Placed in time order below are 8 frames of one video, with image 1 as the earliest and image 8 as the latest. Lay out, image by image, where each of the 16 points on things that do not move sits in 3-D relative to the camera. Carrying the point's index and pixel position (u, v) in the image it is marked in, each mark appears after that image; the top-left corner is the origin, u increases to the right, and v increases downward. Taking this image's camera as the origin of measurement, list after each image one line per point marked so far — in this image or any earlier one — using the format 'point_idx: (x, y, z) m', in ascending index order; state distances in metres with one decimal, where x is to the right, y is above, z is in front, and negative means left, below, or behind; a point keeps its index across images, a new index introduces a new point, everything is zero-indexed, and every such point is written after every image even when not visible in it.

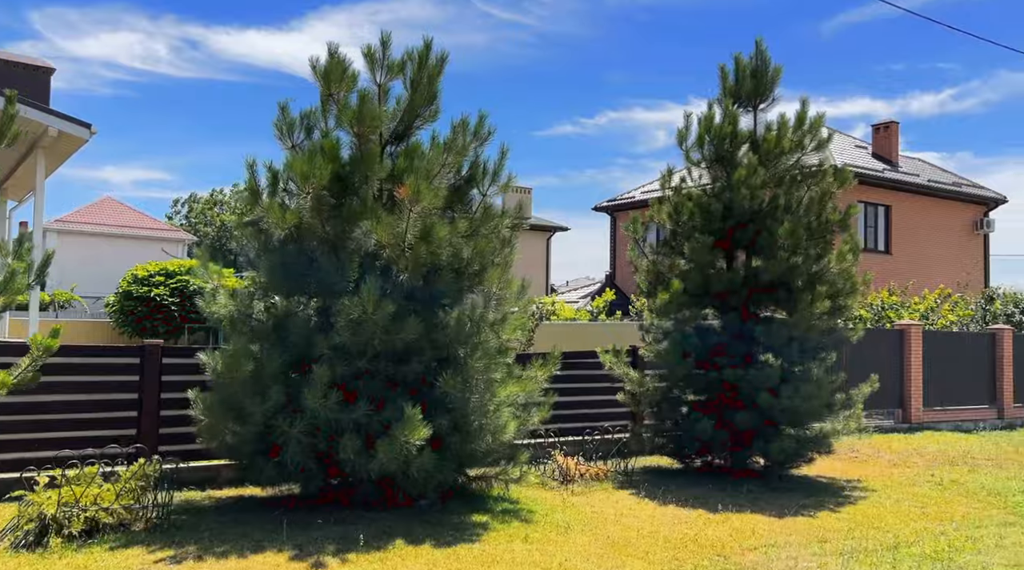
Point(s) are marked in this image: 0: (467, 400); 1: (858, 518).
0: (-0.4, -0.8, +6.7) m
1: (+2.8, -1.9, +7.8) m
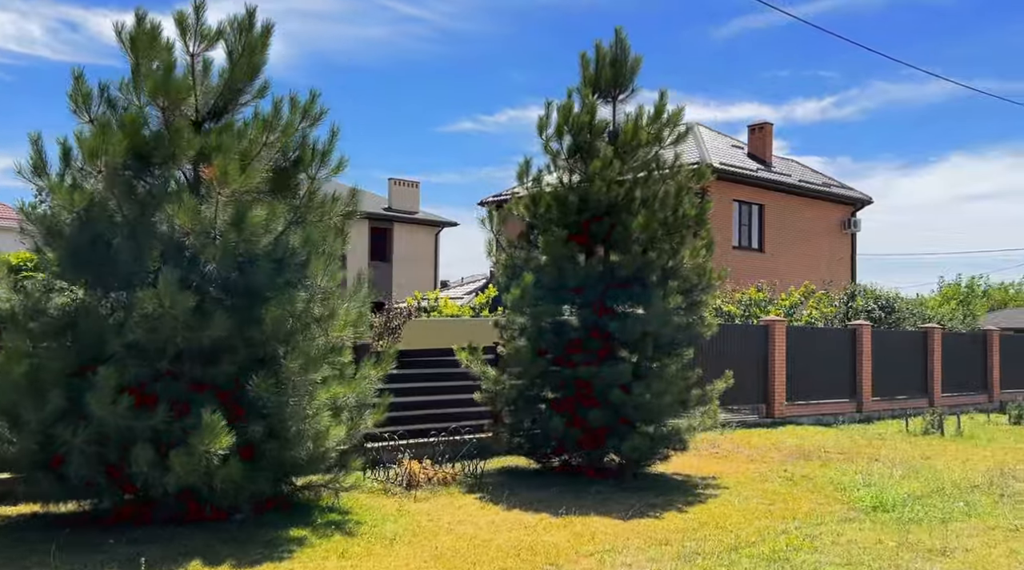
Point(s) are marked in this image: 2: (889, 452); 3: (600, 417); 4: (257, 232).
0: (-1.5, -0.8, +6.3) m
1: (+1.5, -1.8, +7.7) m
2: (+5.1, -2.3, +13.1) m
3: (+0.8, -1.2, +9.0) m
4: (-1.6, +0.3, +6.2) m
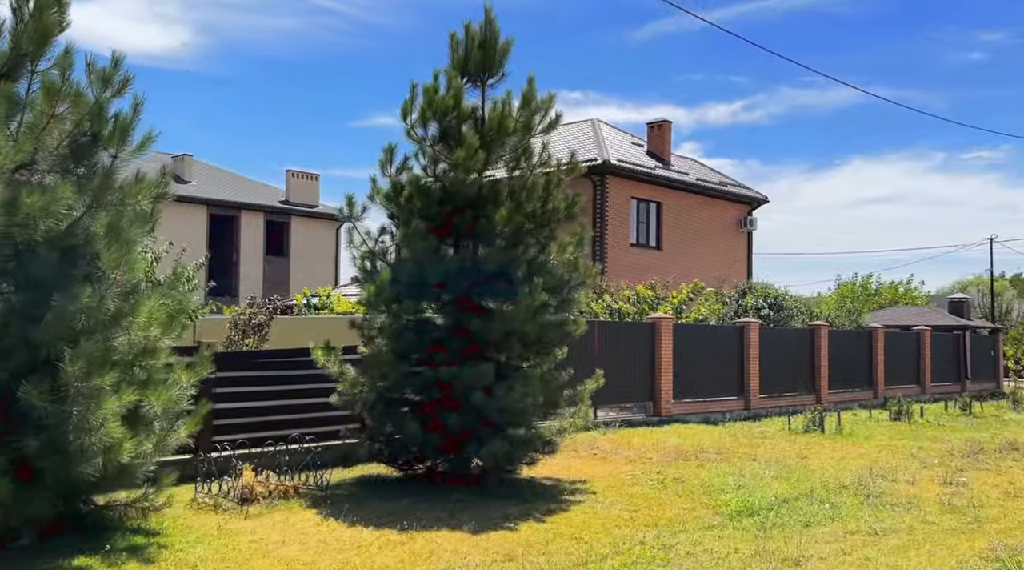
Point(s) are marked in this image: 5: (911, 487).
0: (-2.5, -0.7, +5.6) m
1: (+0.3, -1.8, +7.3) m
2: (+3.4, -2.2, +13.0) m
3: (-0.5, -1.2, +8.5) m
4: (-2.6, +0.4, +5.5) m
5: (+4.3, -2.2, +10.4) m
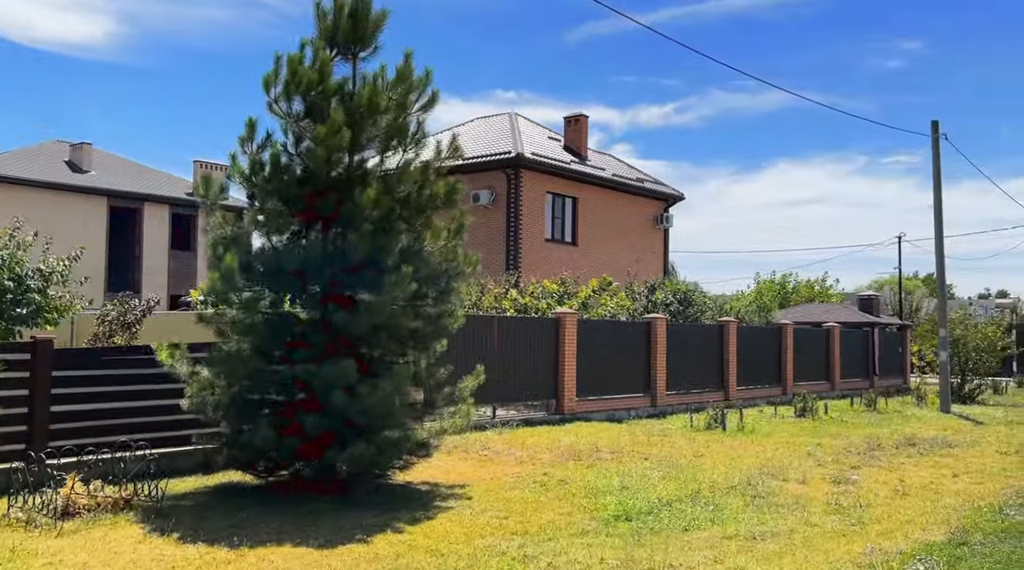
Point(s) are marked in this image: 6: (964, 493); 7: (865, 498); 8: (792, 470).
0: (-3.4, -0.7, +4.8) m
1: (-0.7, -1.8, +6.8) m
2: (+2.0, -2.2, +12.7) m
3: (-1.6, -1.1, +7.9) m
4: (-3.5, +0.4, +4.7) m
5: (+3.0, -2.1, +10.2) m
6: (+4.8, -2.2, +10.2) m
7: (+3.5, -2.1, +9.7) m
8: (+3.3, -2.2, +11.4) m
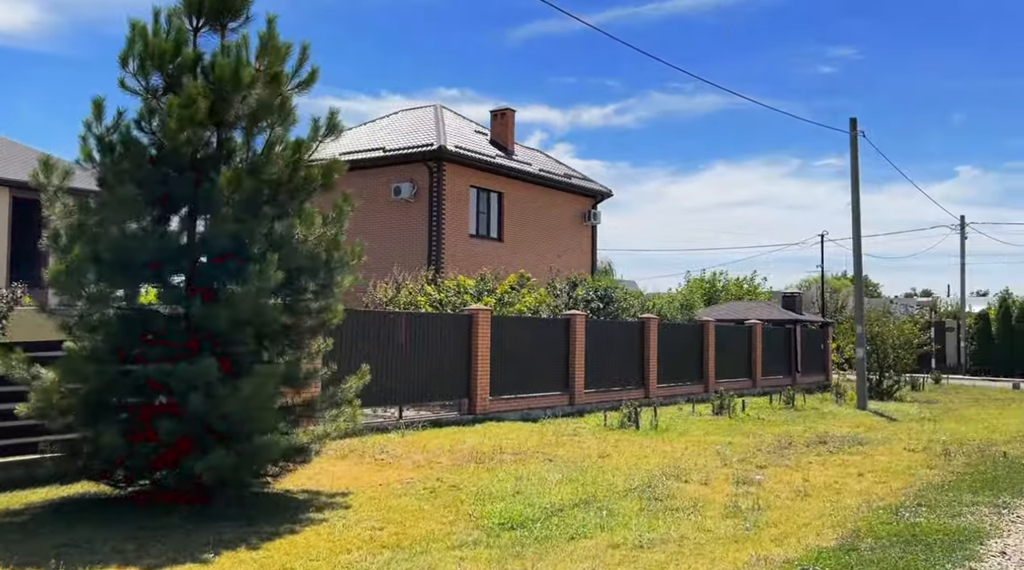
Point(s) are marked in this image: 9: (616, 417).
0: (-4.1, -0.6, +4.1) m
1: (-1.5, -1.7, +6.2) m
2: (+0.7, -2.1, +12.3) m
3: (-2.5, -1.1, +7.3) m
4: (-4.2, +0.5, +4.0) m
5: (+1.9, -2.1, +9.8) m
6: (+3.7, -2.1, +10.0) m
7: (+2.5, -2.1, +9.4) m
8: (+2.1, -2.1, +11.1) m
9: (+1.7, -2.2, +16.2) m
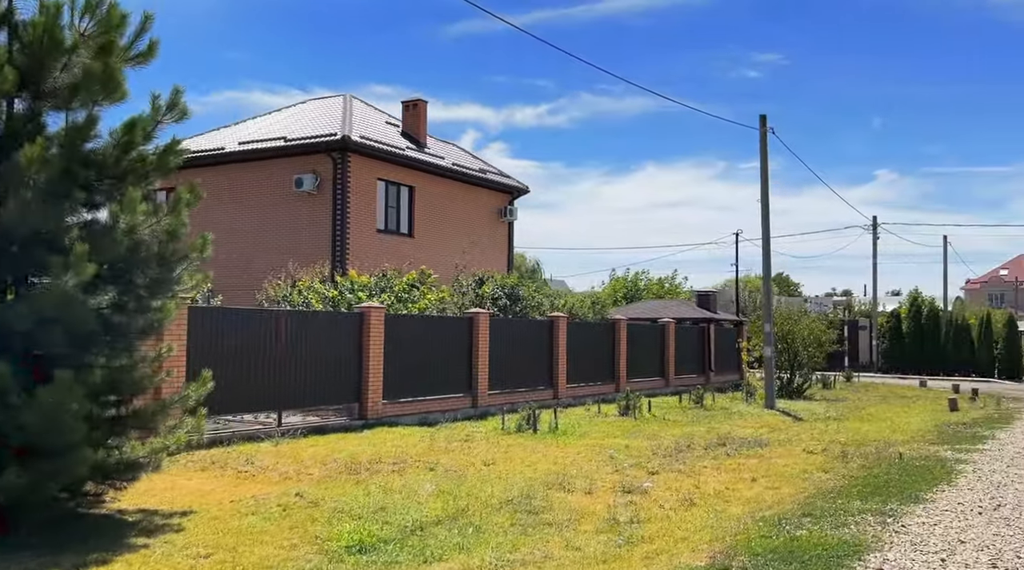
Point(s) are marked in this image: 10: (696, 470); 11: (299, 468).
0: (-4.9, -0.6, +3.1) m
1: (-2.5, -1.7, +5.4) m
2: (-0.7, -2.1, +11.6) m
3: (-3.6, -1.1, +6.4) m
4: (-5.0, +0.5, +2.9) m
5: (+0.7, -2.1, +9.3) m
6: (+2.4, -2.1, +9.6) m
7: (+1.2, -2.1, +8.9) m
8: (+0.8, -2.1, +10.5) m
9: (0.0, -2.2, +15.6) m
10: (+2.2, -2.2, +11.7) m
11: (-2.3, -2.0, +10.6) m
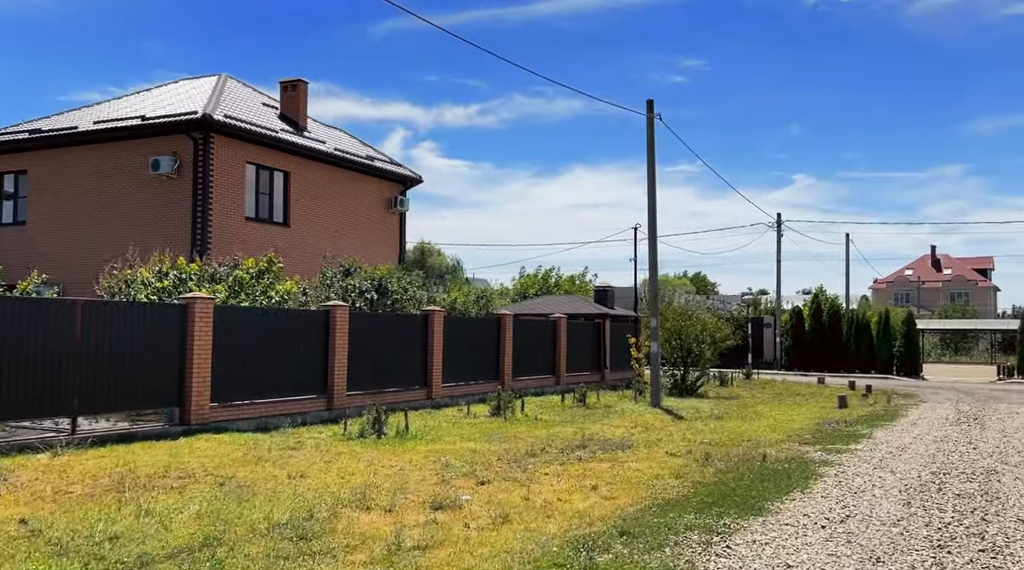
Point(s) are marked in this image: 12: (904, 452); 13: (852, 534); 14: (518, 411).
0: (-6.2, -0.5, +1.3) m
1: (-4.0, -1.6, +3.8) m
2: (-2.7, -1.9, +10.2) m
3: (-5.1, -0.9, +4.8) m
4: (-6.3, +0.6, +1.2) m
5: (-1.1, -1.9, +8.0) m
6: (+0.6, -2.0, +8.4) m
7: (-0.5, -1.9, +7.6) m
8: (-1.1, -2.0, +9.2) m
9: (-2.2, -2.0, +14.2) m
10: (+0.2, -2.1, +10.5) m
11: (-4.2, -1.9, +9.0) m
12: (+5.4, -2.3, +13.5) m
13: (+2.7, -1.9, +7.5) m
14: (+0.1, -2.5, +19.3) m
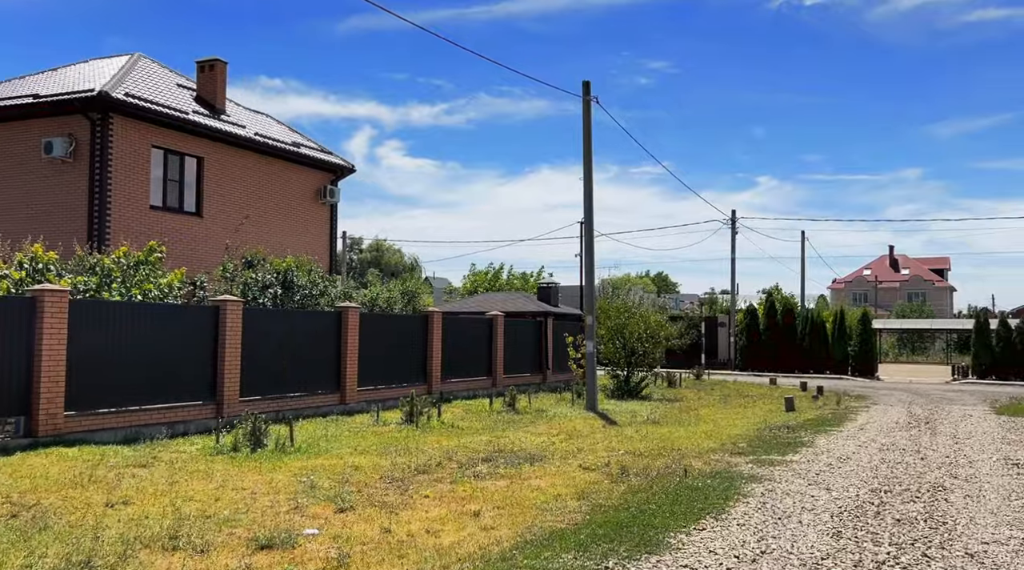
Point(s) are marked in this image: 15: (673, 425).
0: (-7.0, -0.4, -0.4) m
1: (-4.9, -1.5, +2.1) m
2: (-3.8, -1.8, +8.5) m
3: (-6.1, -0.8, +3.0) m
4: (-7.1, +0.7, -0.6) m
5: (-2.2, -1.8, +6.4) m
6: (-0.5, -1.9, +6.9) m
7: (-1.6, -1.8, +6.0) m
8: (-2.2, -1.9, +7.6) m
9: (-3.6, -1.9, +12.6) m
10: (-0.9, -2.0, +8.9) m
11: (-5.3, -1.8, +7.3) m
12: (+4.1, -2.2, +12.1) m
13: (+1.6, -1.8, +6.1) m
14: (-1.4, -2.4, +17.7) m
15: (+3.0, -2.6, +17.9) m
